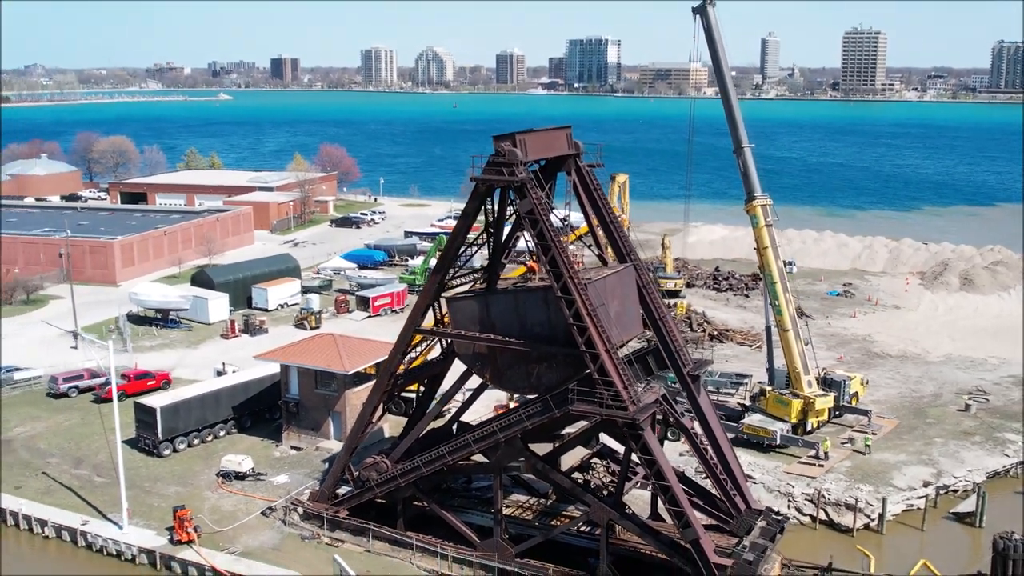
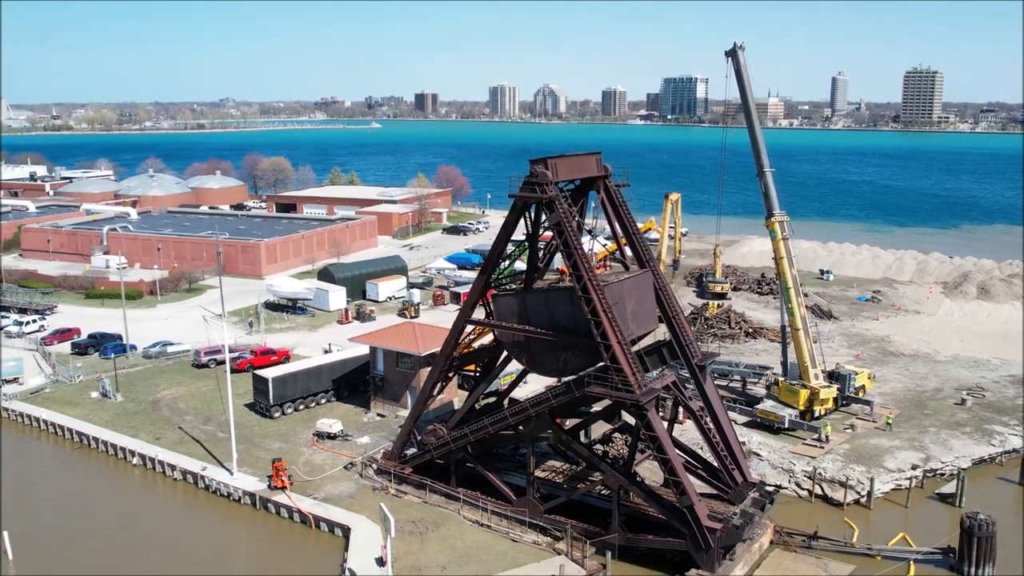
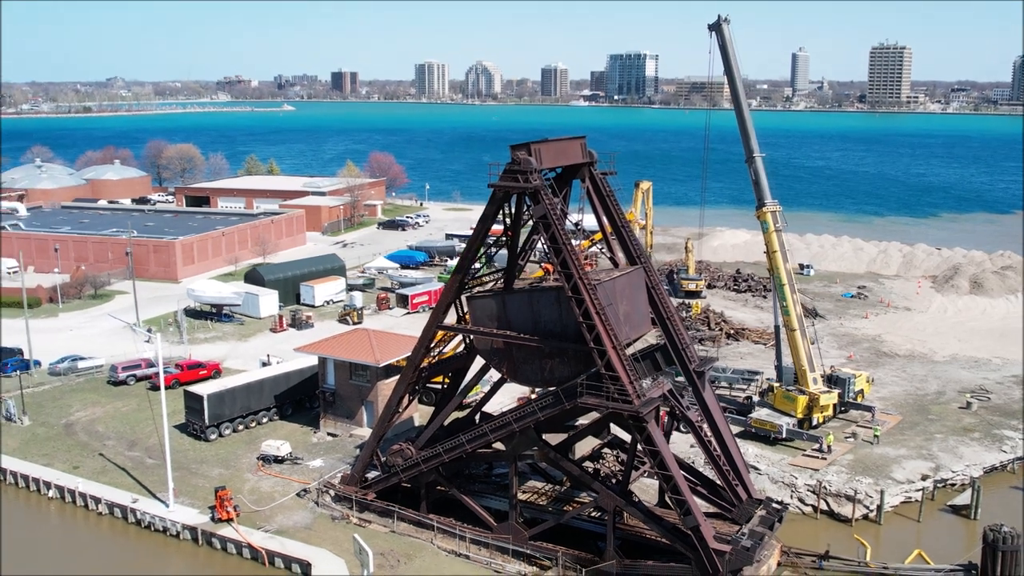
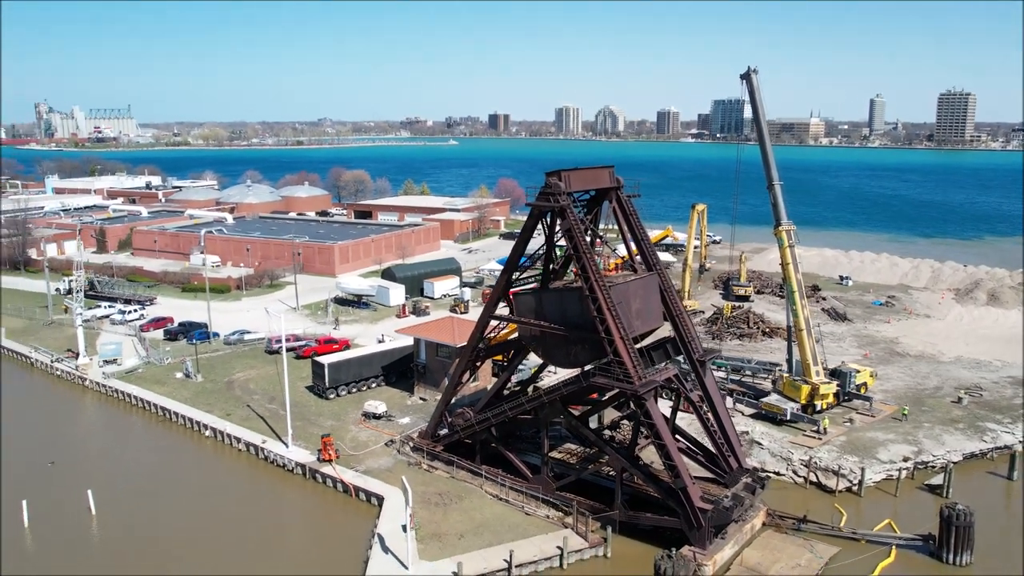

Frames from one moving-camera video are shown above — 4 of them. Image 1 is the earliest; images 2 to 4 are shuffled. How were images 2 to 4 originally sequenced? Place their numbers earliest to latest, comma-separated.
3, 2, 4
